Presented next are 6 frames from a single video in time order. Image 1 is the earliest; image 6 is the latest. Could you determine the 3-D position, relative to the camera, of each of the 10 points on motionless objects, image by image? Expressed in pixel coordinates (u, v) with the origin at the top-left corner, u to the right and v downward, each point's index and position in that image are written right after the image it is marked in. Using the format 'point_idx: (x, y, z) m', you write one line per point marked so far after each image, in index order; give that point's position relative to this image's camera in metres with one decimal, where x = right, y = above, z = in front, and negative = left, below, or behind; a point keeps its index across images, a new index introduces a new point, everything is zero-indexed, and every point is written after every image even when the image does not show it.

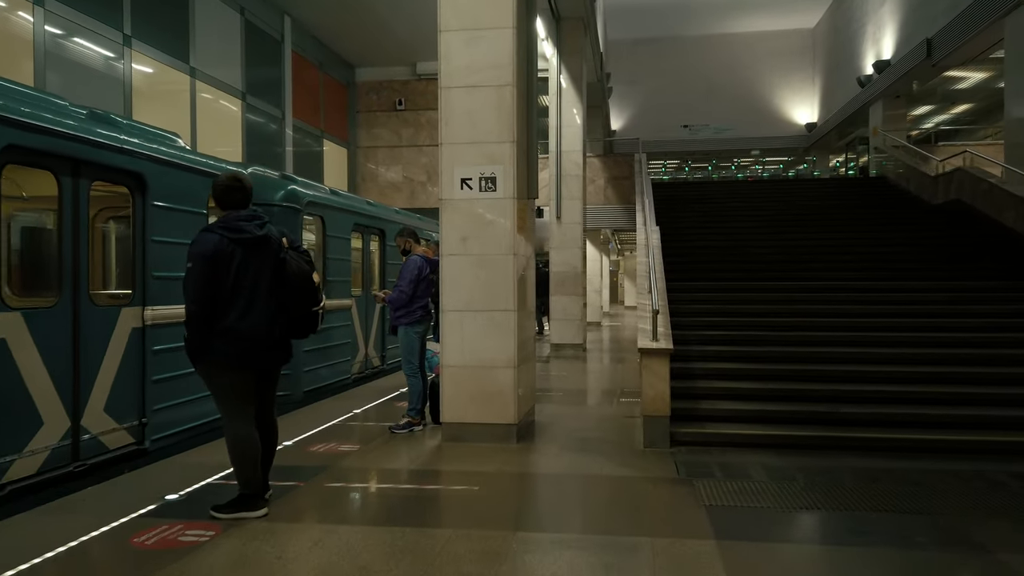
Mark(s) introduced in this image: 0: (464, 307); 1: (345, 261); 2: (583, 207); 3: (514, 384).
0: (-0.4, -0.1, +5.8) m
1: (-2.0, +0.3, +9.0) m
2: (+1.3, +1.5, +13.5) m
3: (0.0, -0.7, +5.7) m
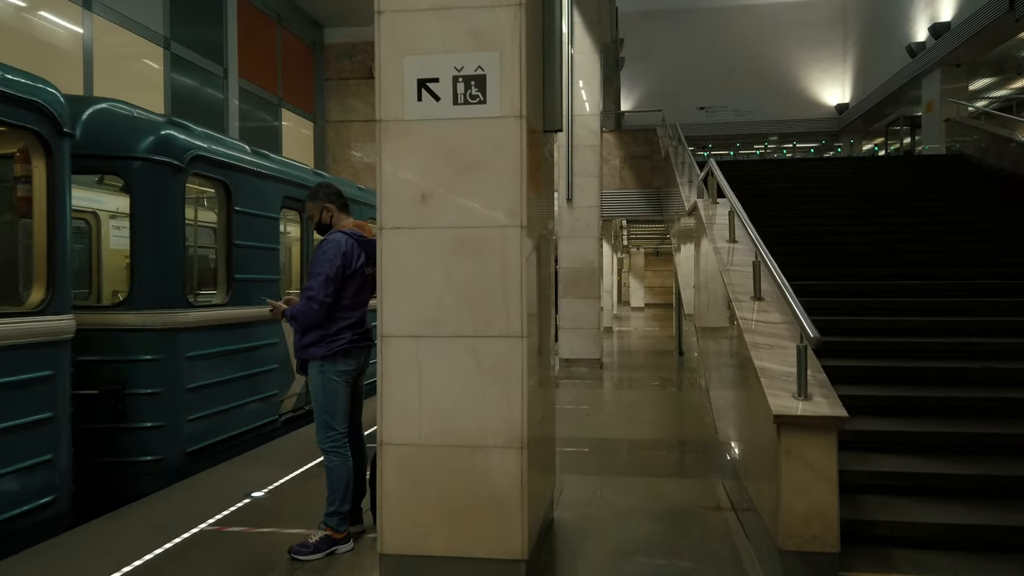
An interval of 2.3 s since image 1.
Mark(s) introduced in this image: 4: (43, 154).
0: (-0.3, -0.2, +3.0) m
1: (-2.0, +0.3, +6.2) m
2: (+1.3, +1.5, +10.7) m
3: (0.0, -0.7, +2.9) m
4: (-2.4, +0.7, +3.9) m
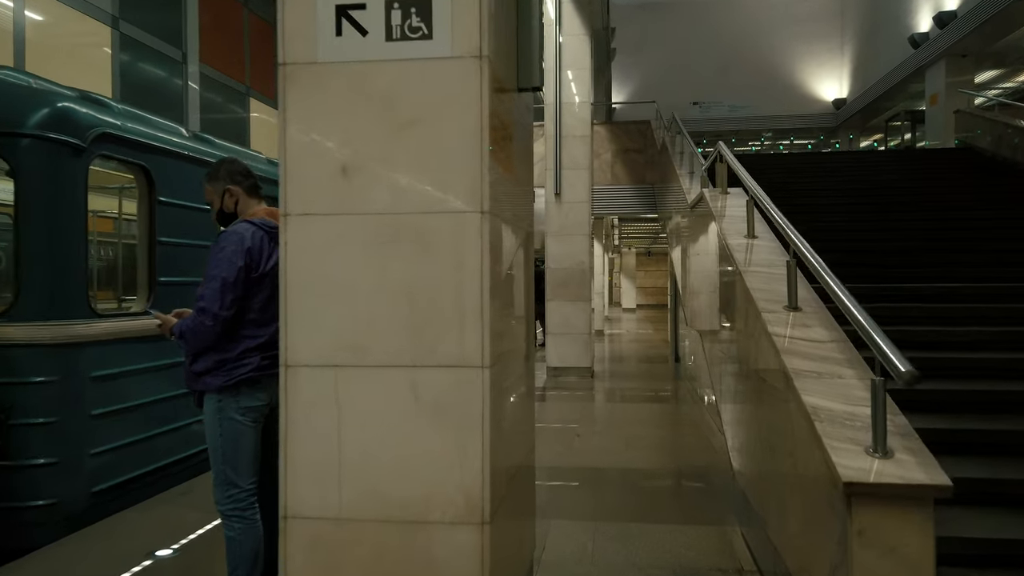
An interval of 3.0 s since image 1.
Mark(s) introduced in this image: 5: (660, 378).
0: (-0.5, -0.2, +2.1) m
1: (-2.1, +0.3, +5.3) m
2: (+1.0, +1.4, +9.9) m
3: (-0.1, -0.8, +2.1) m
4: (-2.6, +0.7, +3.0) m
5: (+2.0, -1.2, +10.1) m
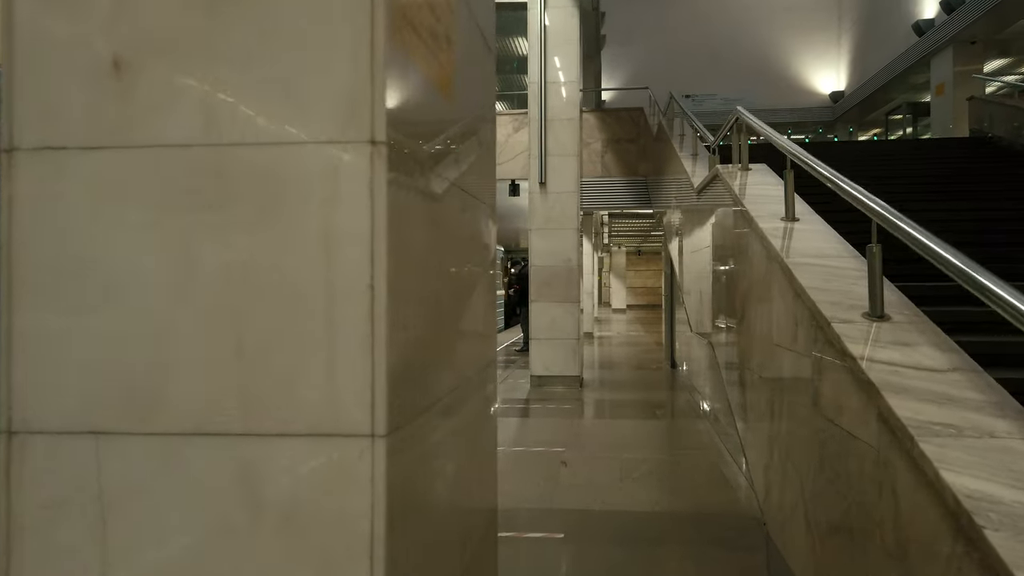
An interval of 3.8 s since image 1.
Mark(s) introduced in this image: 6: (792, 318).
0: (-0.6, -0.2, +1.2) m
1: (-2.3, +0.3, +4.3) m
2: (+0.8, +1.4, +8.9) m
3: (-0.2, -0.8, +1.1) m
4: (-2.7, +0.7, +2.0) m
5: (+1.7, -1.2, +9.2) m
6: (+1.0, -0.1, +2.6) m
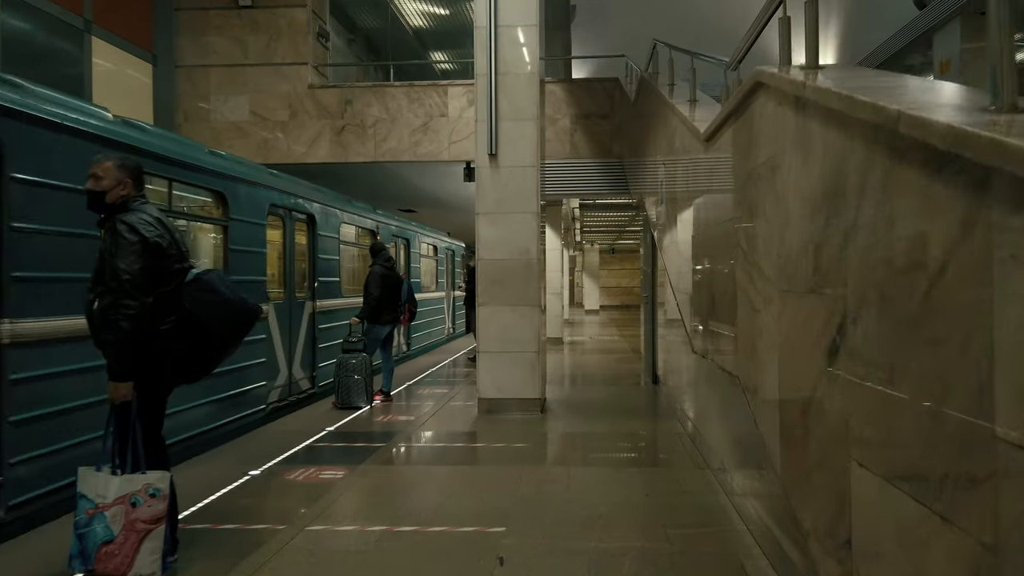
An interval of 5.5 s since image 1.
0: (-0.9, -0.2, -0.7) m
1: (-2.7, +0.3, +2.4) m
2: (+0.3, +1.4, +7.1) m
3: (-0.5, -0.8, -0.7) m
4: (-3.0, +0.7, +0.1) m
5: (+1.2, -1.2, +7.4) m
6: (+0.7, -0.1, +0.8) m
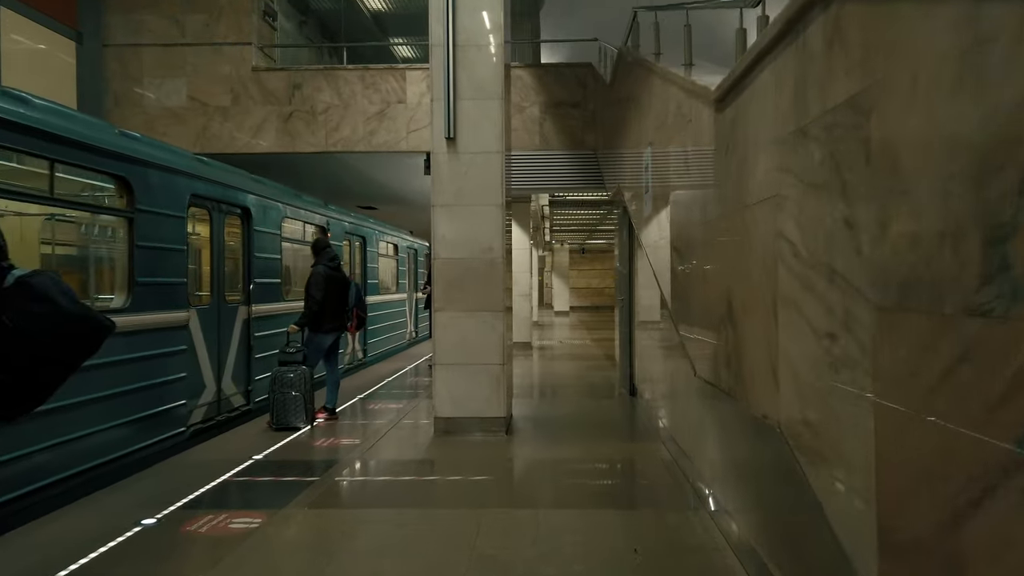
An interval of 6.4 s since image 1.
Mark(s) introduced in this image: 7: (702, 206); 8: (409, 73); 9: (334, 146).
0: (-0.9, -0.2, -1.6) m
1: (-2.8, +0.2, +1.5) m
2: (0.0, +1.4, +6.3) m
3: (-0.5, -0.8, -1.6) m
4: (-3.0, +0.6, -0.9) m
5: (+0.9, -1.2, +6.6) m
6: (+0.6, -0.1, 0.0) m
7: (+0.9, +0.3, +3.2) m
8: (-1.4, +2.8, +10.0) m
9: (-2.3, +1.9, +9.9) m
